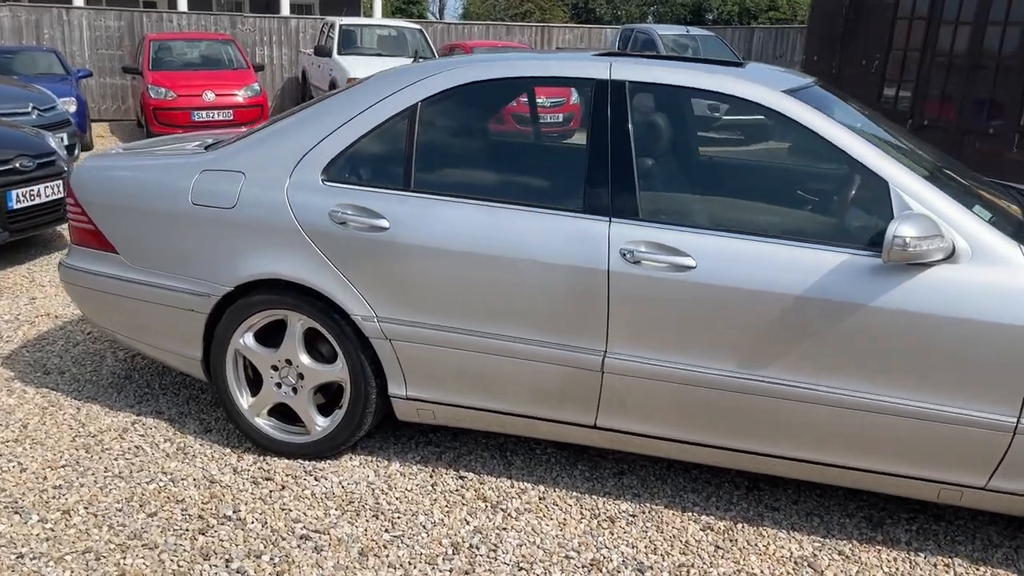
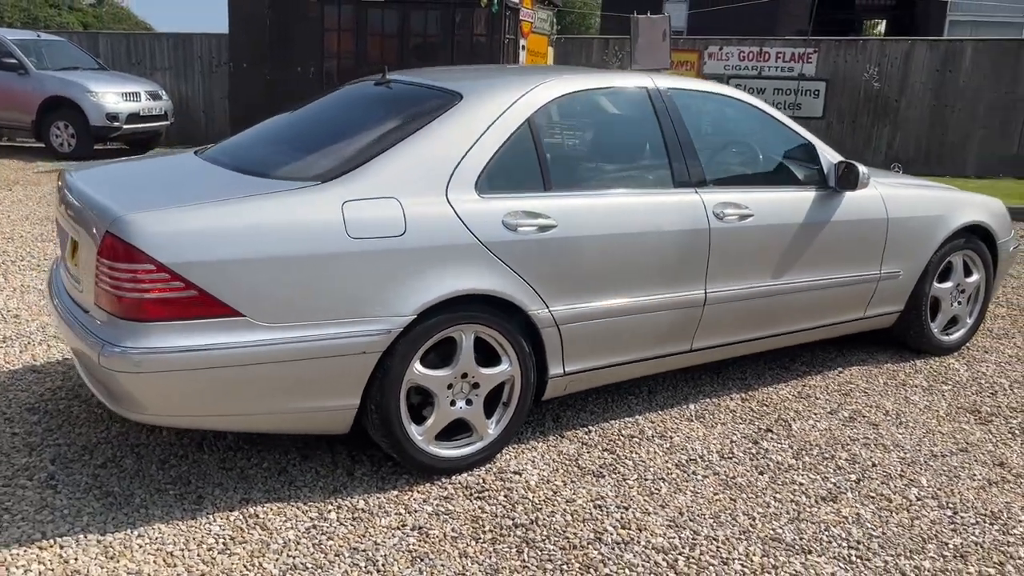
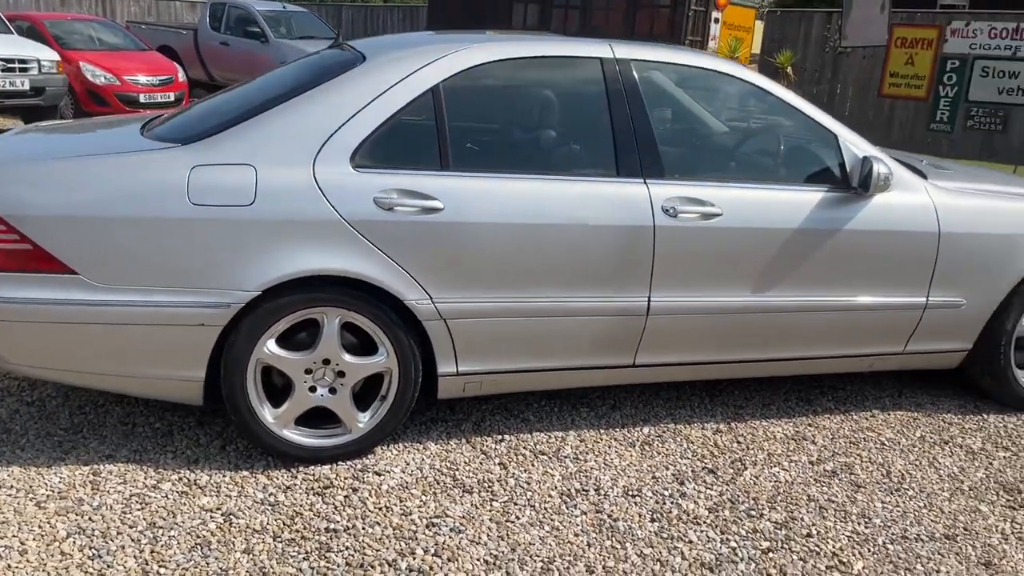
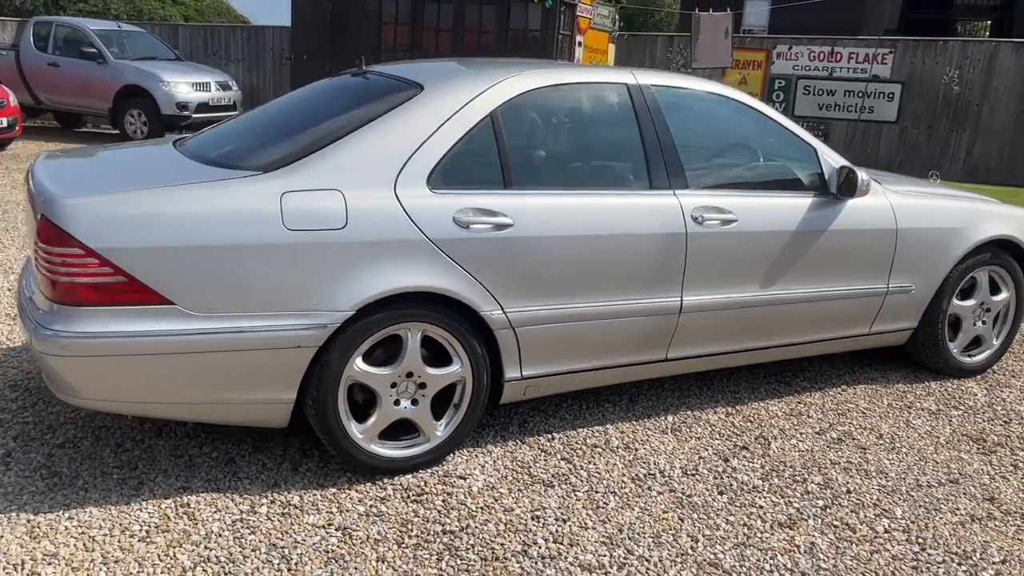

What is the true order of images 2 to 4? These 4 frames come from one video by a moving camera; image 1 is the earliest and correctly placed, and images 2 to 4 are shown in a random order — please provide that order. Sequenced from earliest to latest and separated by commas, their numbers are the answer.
3, 4, 2
